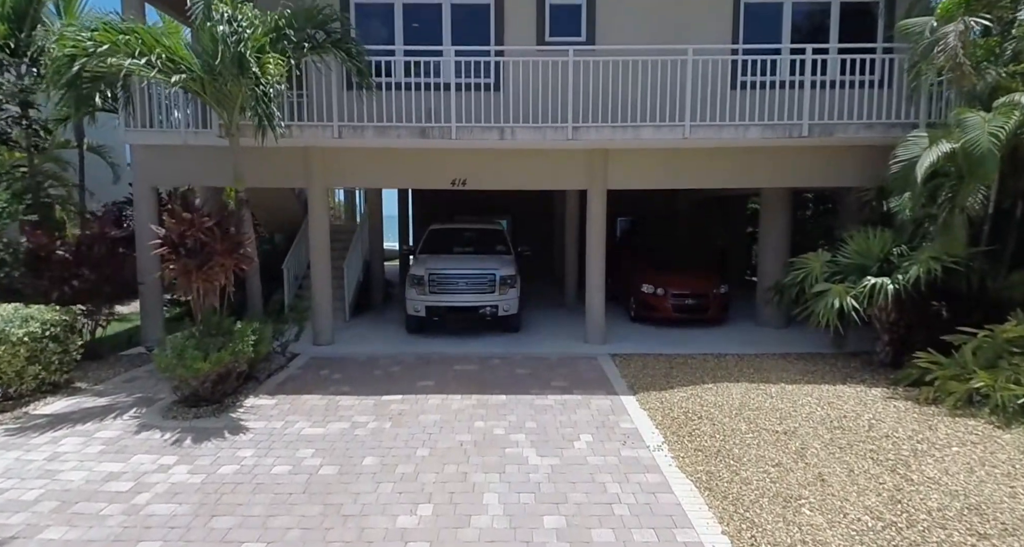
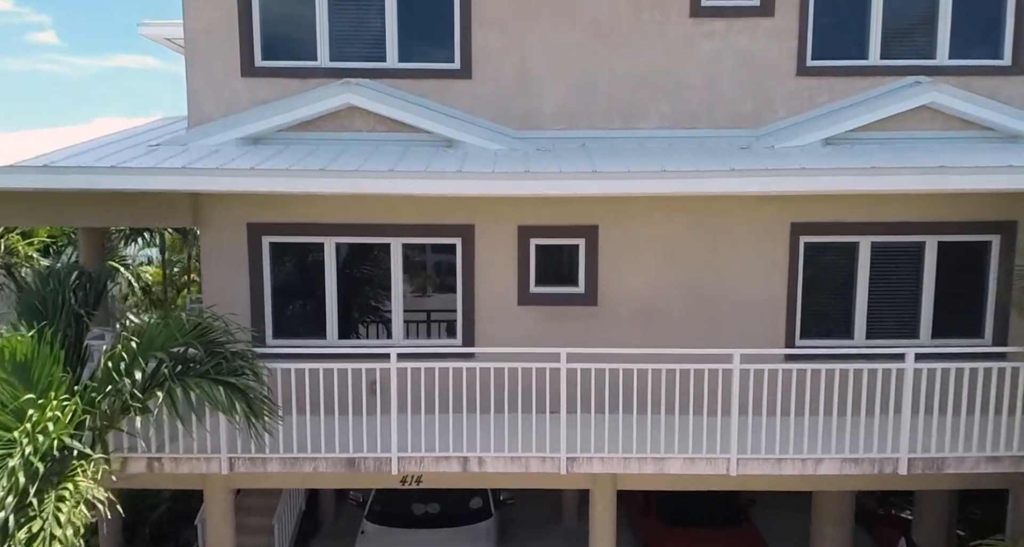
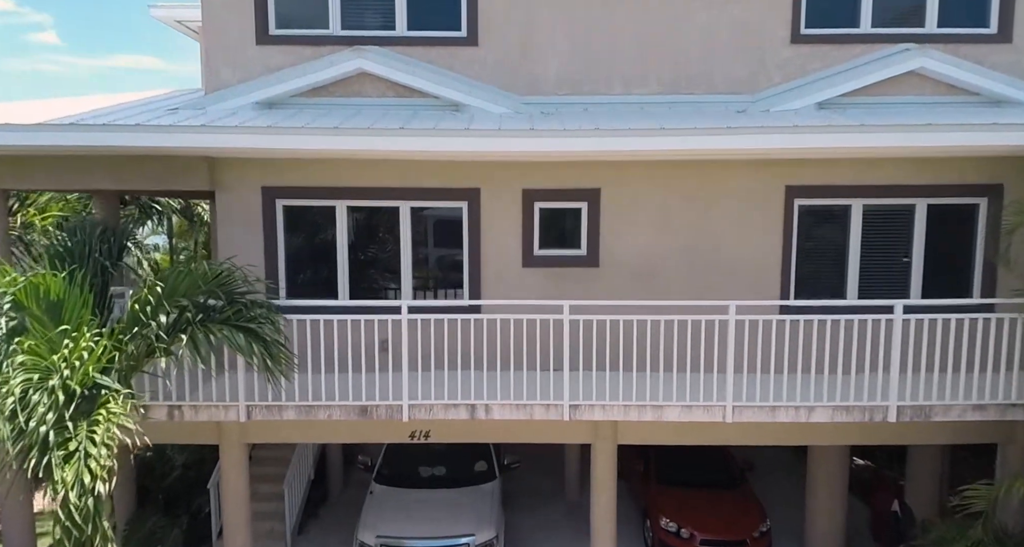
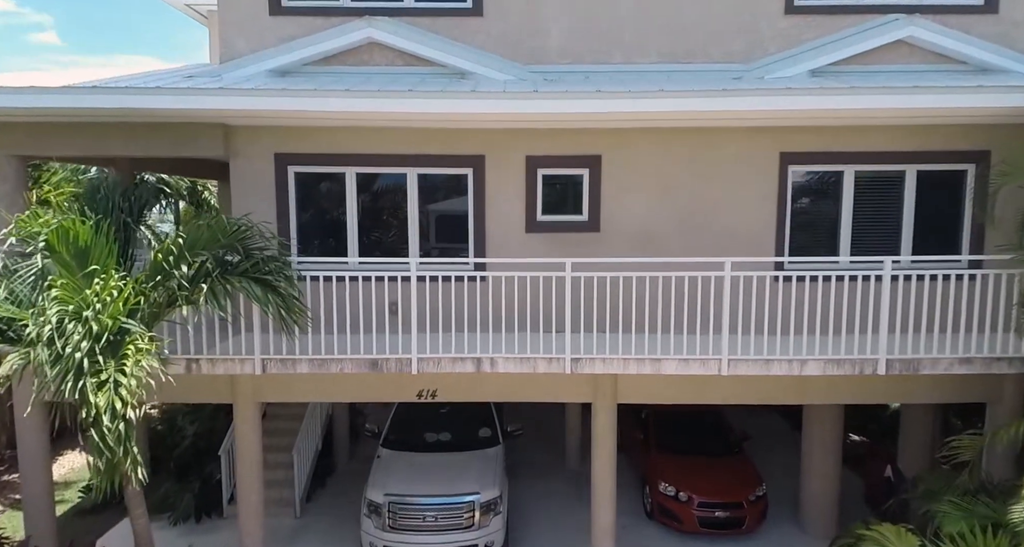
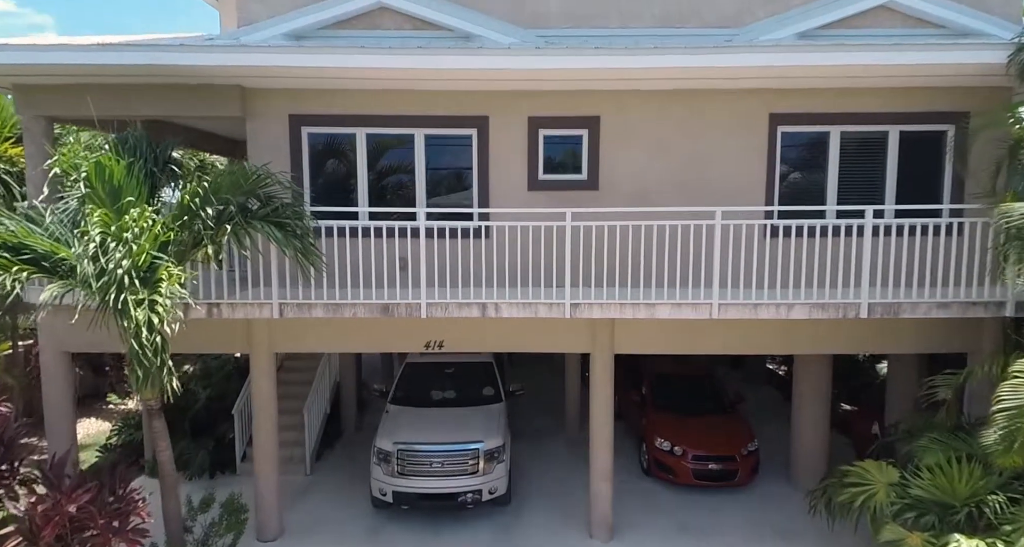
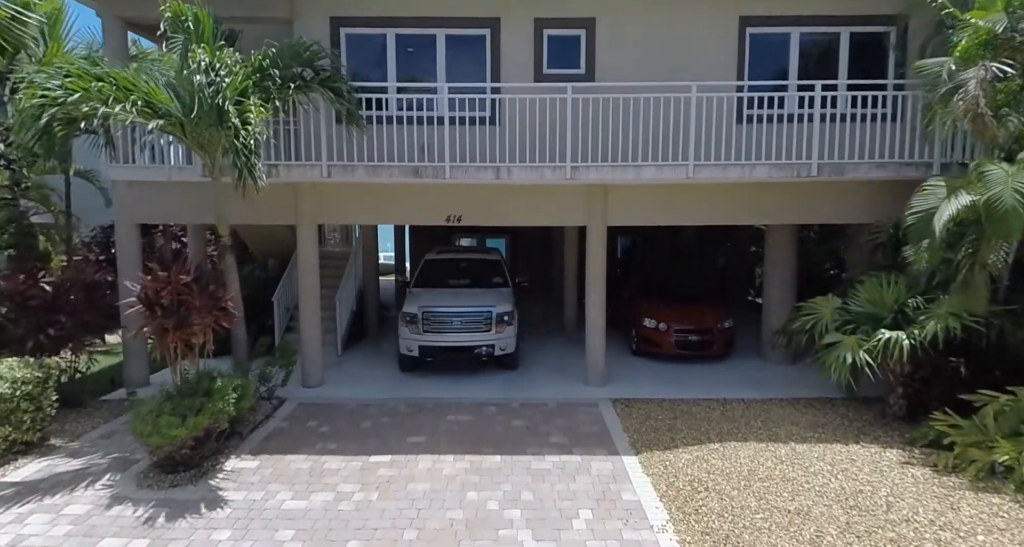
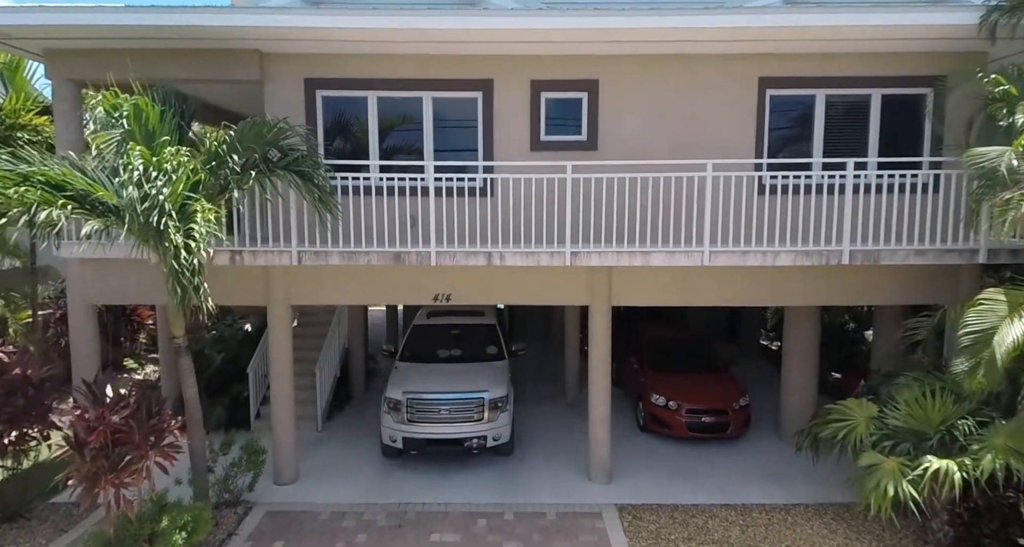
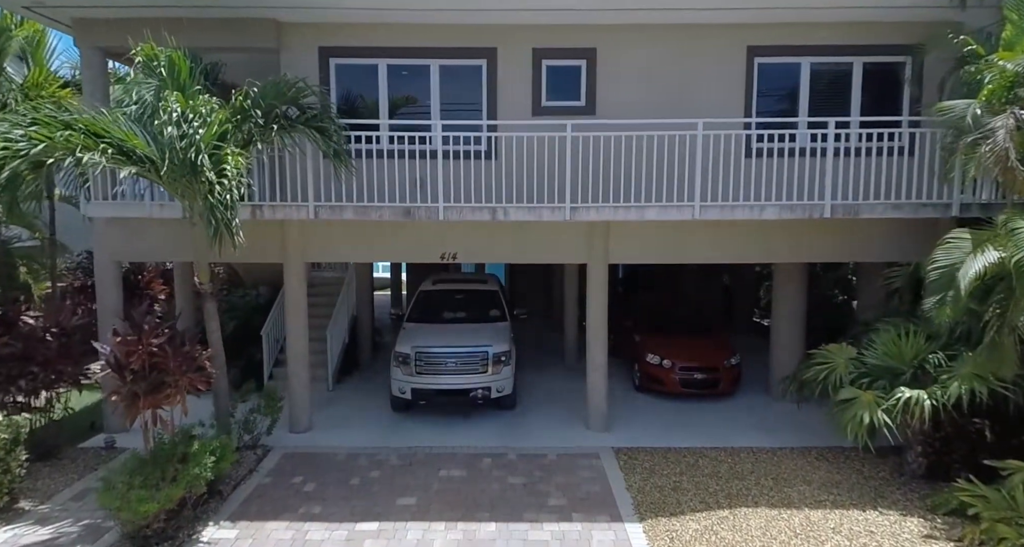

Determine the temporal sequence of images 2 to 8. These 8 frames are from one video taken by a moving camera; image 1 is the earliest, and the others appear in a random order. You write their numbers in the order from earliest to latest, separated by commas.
6, 8, 7, 5, 4, 3, 2
